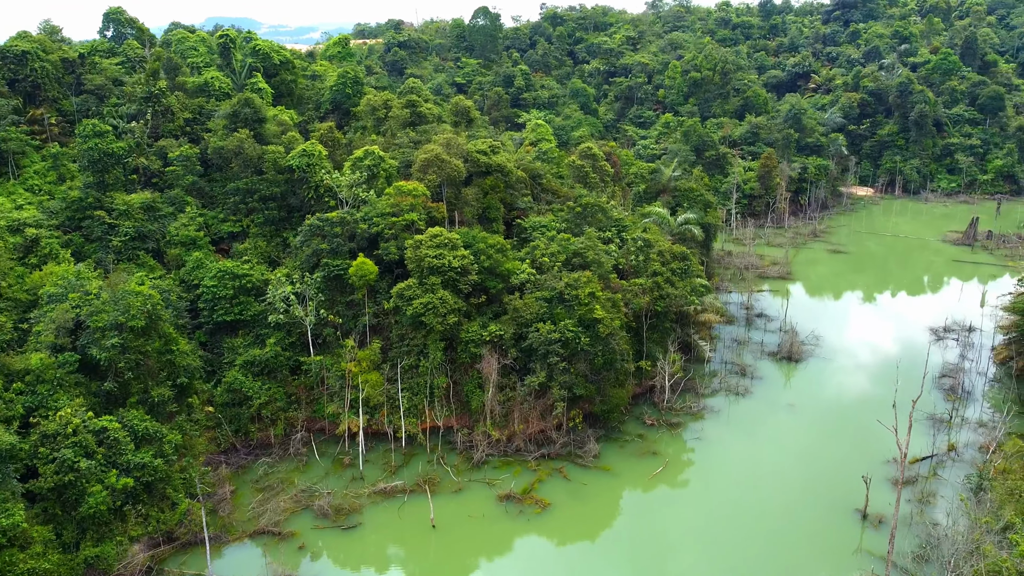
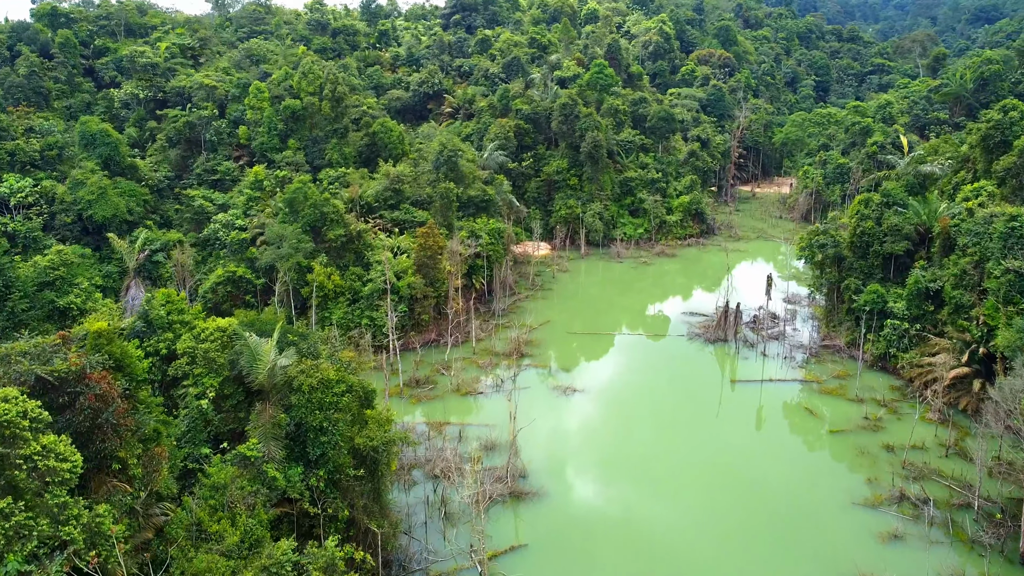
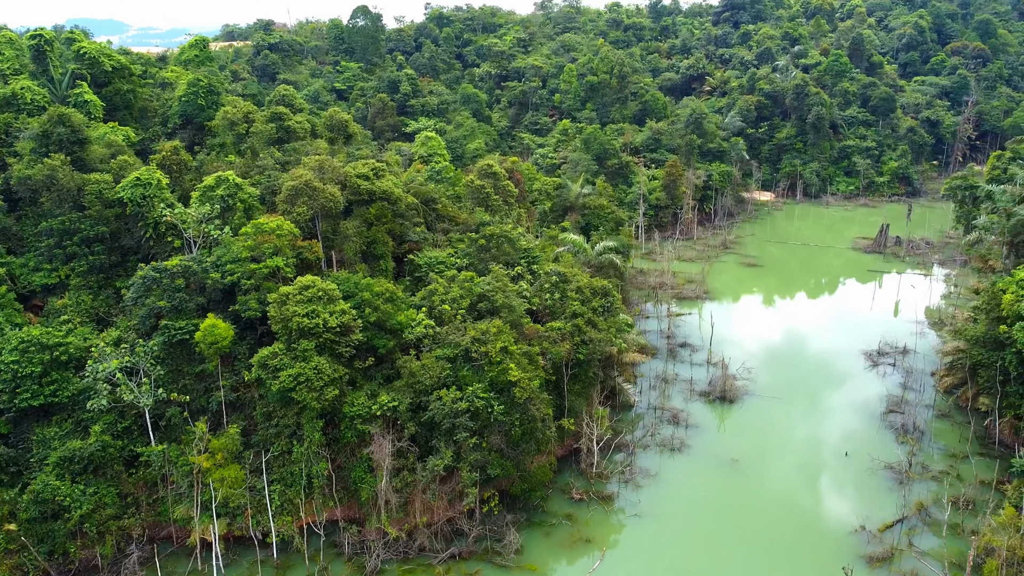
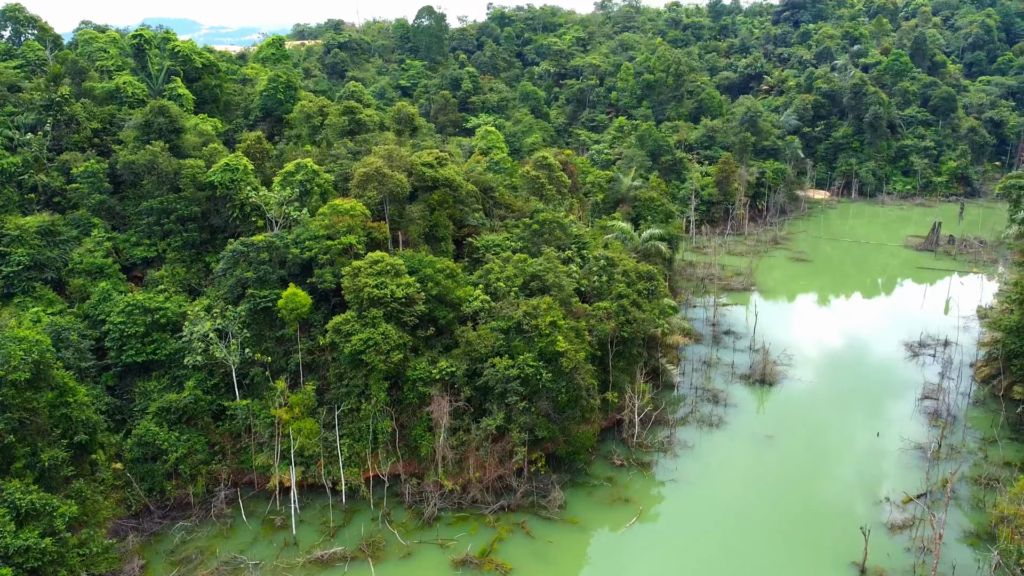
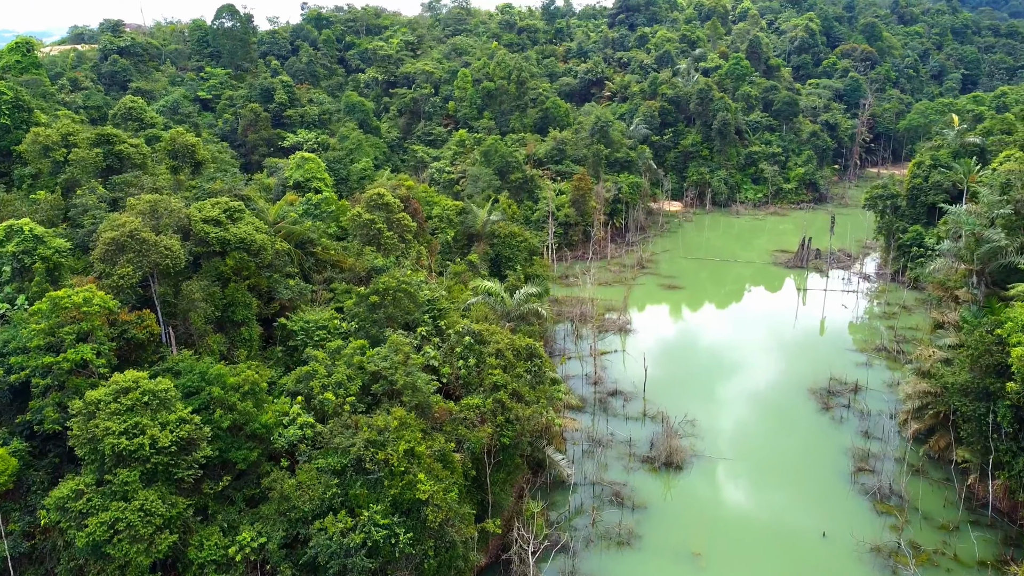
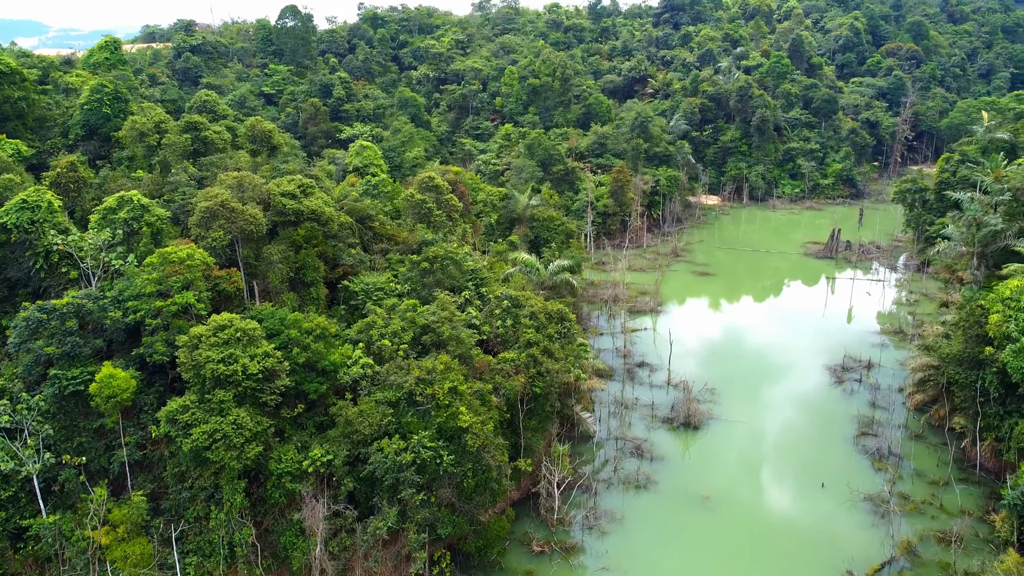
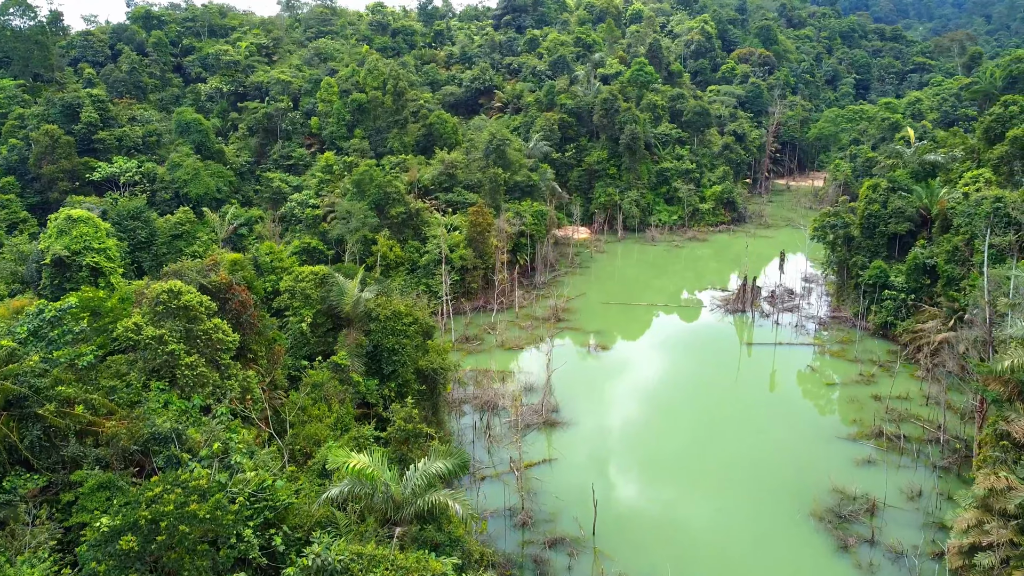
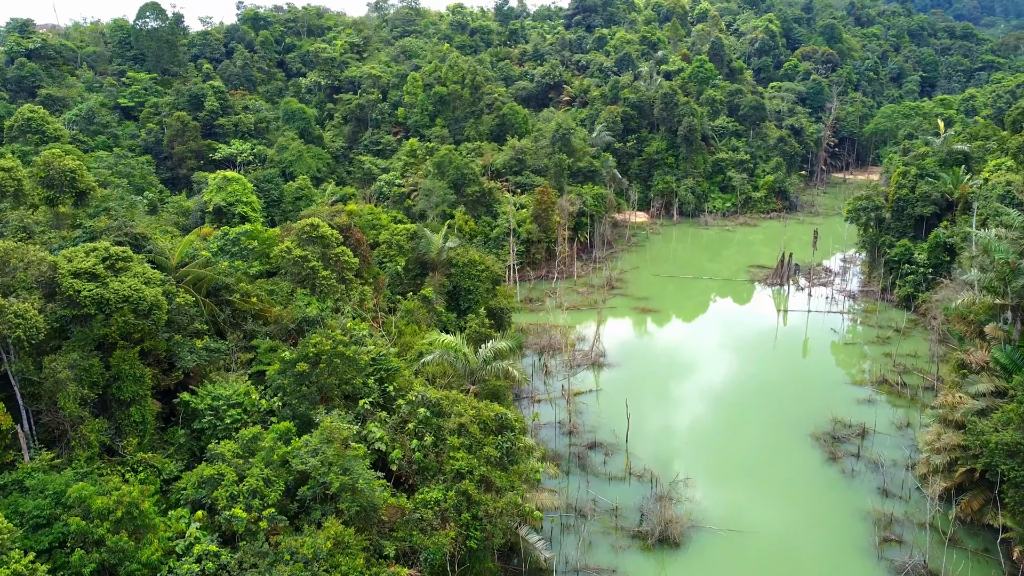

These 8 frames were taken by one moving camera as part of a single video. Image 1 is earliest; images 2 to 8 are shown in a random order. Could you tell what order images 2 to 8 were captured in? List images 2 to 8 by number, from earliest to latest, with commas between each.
4, 3, 6, 5, 8, 7, 2
